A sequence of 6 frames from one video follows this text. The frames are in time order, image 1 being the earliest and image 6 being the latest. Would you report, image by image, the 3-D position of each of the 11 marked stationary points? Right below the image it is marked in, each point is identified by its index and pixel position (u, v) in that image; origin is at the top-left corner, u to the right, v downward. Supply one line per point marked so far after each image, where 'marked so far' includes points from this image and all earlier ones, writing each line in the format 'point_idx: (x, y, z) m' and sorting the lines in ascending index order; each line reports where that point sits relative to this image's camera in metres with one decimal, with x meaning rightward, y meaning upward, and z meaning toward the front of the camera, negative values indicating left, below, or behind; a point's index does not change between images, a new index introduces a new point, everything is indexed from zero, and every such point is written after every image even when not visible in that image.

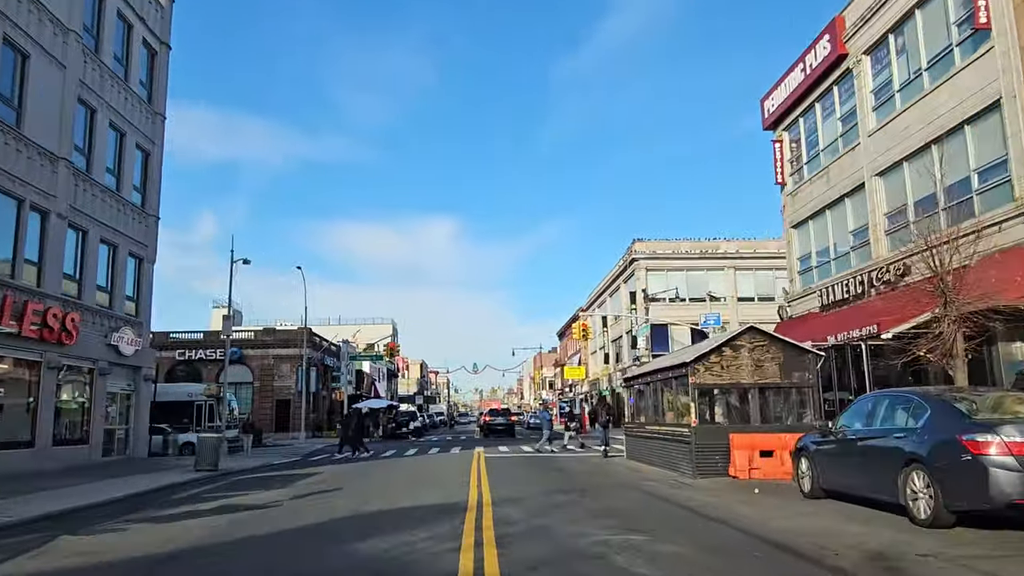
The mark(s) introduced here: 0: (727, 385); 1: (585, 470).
0: (+4.3, -1.9, +14.8) m
1: (+1.7, -4.4, +18.0) m
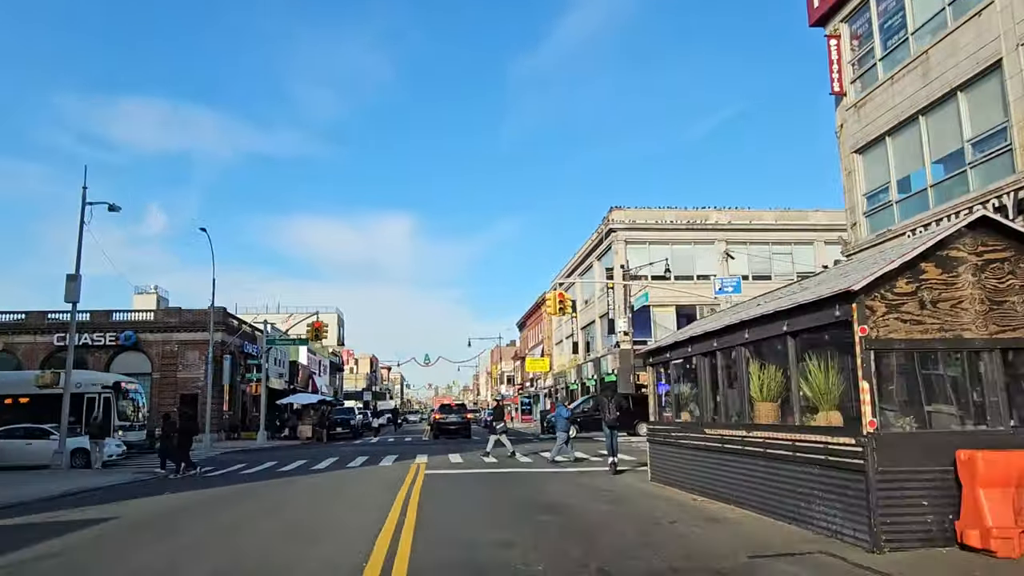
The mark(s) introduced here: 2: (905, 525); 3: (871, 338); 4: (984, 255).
0: (+3.9, -0.5, +6.8) m
1: (+1.1, -3.0, +9.9) m
2: (+3.4, -2.0, +6.4) m
3: (+3.2, -0.4, +6.8) m
4: (+4.5, +0.3, +7.0) m
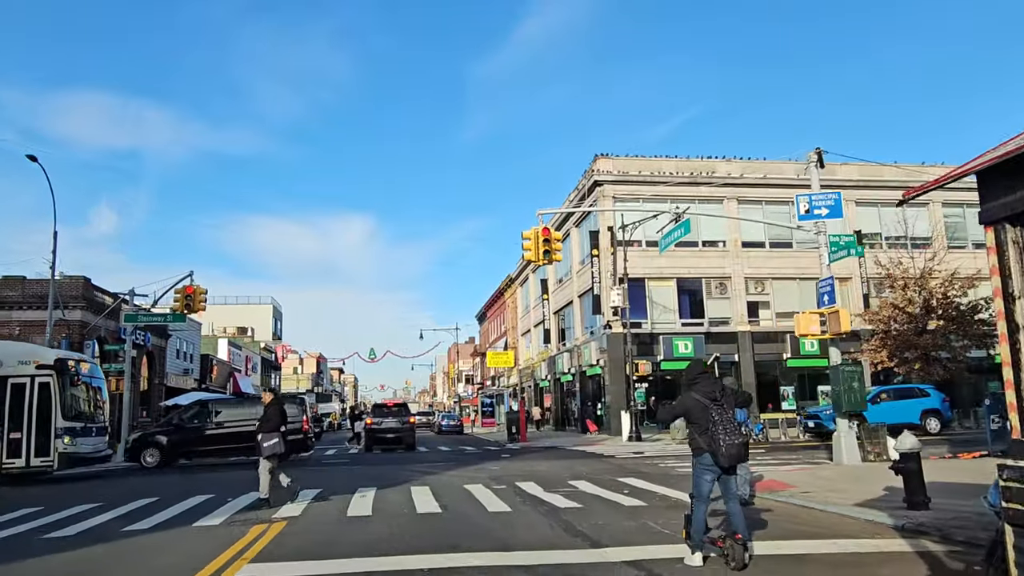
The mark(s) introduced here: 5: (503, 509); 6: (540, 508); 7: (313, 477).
0: (+4.0, +1.2, -3.0) m
1: (+1.1, -1.3, -0.1) m
2: (+3.6, -0.3, -3.4) m
3: (+3.4, +1.3, -3.1) m
4: (+4.6, +2.0, -2.8) m
5: (-0.2, -3.1, +10.3) m
6: (+0.4, -3.0, +10.3) m
7: (-4.1, -3.9, +15.5) m
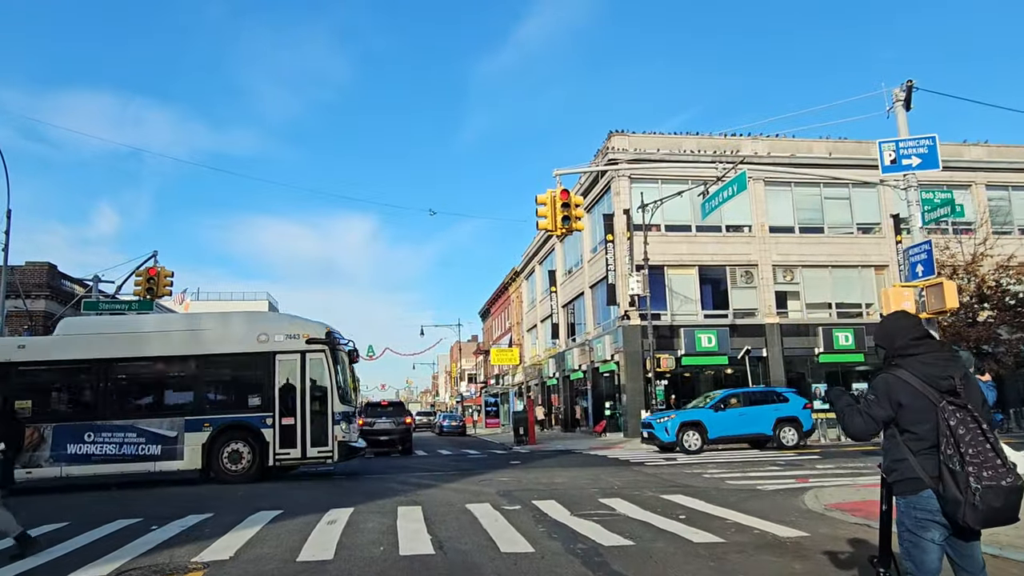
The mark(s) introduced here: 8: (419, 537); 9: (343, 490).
0: (+4.2, +1.7, -6.1) m
1: (+1.3, -0.8, -3.2) m
2: (+3.7, +0.2, -6.5) m
3: (+3.6, +1.8, -6.2) m
4: (+4.8, +2.5, -5.8) m
5: (+0.1, -2.5, +7.3) m
6: (+0.6, -2.5, +7.2) m
7: (-3.8, -3.4, +12.5) m
8: (-1.0, -2.7, +8.0) m
9: (-2.9, -3.5, +13.0) m
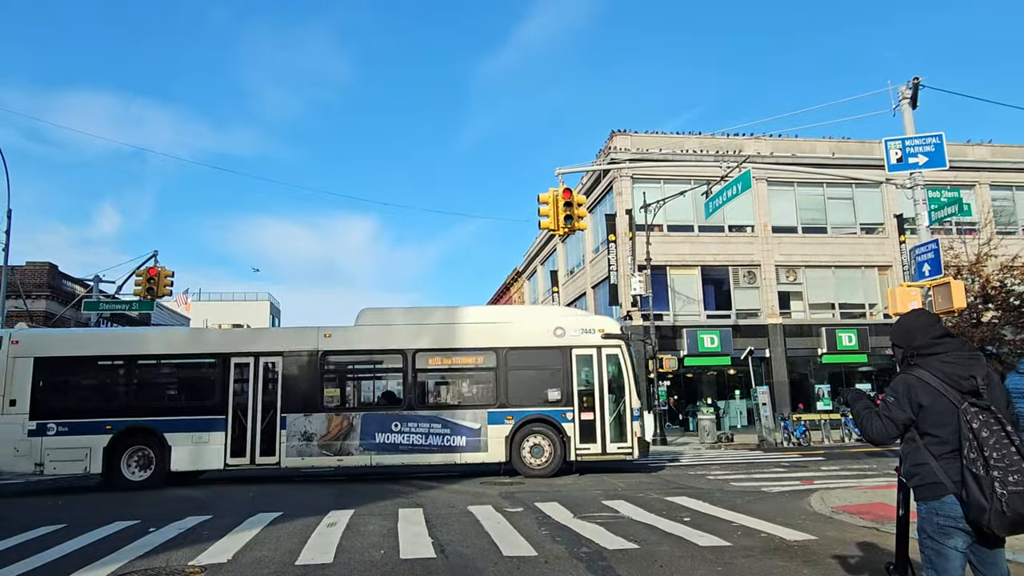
0: (+4.2, +1.7, -6.2) m
1: (+1.3, -0.7, -3.3) m
2: (+3.7, +0.2, -6.6) m
3: (+3.6, +1.8, -6.3) m
4: (+4.8, +2.6, -6.0) m
5: (+0.1, -2.5, +7.2) m
6: (+0.6, -2.5, +7.1) m
7: (-3.8, -3.4, +12.3) m
8: (-1.0, -2.7, +7.9) m
9: (-2.9, -3.5, +12.8) m
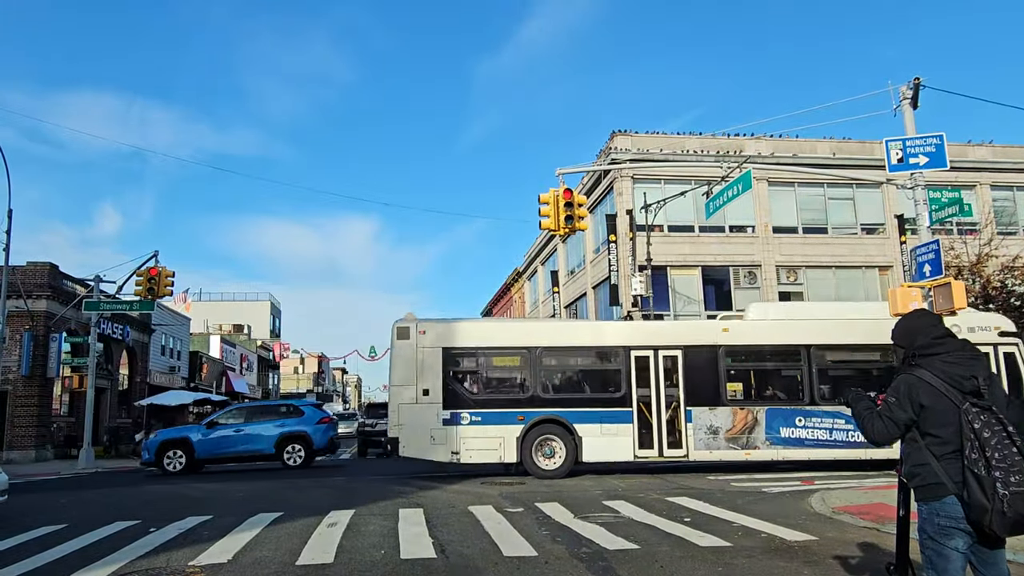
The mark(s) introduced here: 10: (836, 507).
0: (+4.2, +1.7, -6.2) m
1: (+1.3, -0.7, -3.3) m
2: (+3.7, +0.2, -6.6) m
3: (+3.6, +1.8, -6.3) m
4: (+4.8, +2.6, -6.0) m
5: (+0.1, -2.5, +7.1) m
6: (+0.6, -2.5, +7.1) m
7: (-3.8, -3.4, +12.3) m
8: (-1.0, -2.7, +7.9) m
9: (-2.9, -3.5, +12.8) m
10: (+4.3, -2.9, +10.0) m
